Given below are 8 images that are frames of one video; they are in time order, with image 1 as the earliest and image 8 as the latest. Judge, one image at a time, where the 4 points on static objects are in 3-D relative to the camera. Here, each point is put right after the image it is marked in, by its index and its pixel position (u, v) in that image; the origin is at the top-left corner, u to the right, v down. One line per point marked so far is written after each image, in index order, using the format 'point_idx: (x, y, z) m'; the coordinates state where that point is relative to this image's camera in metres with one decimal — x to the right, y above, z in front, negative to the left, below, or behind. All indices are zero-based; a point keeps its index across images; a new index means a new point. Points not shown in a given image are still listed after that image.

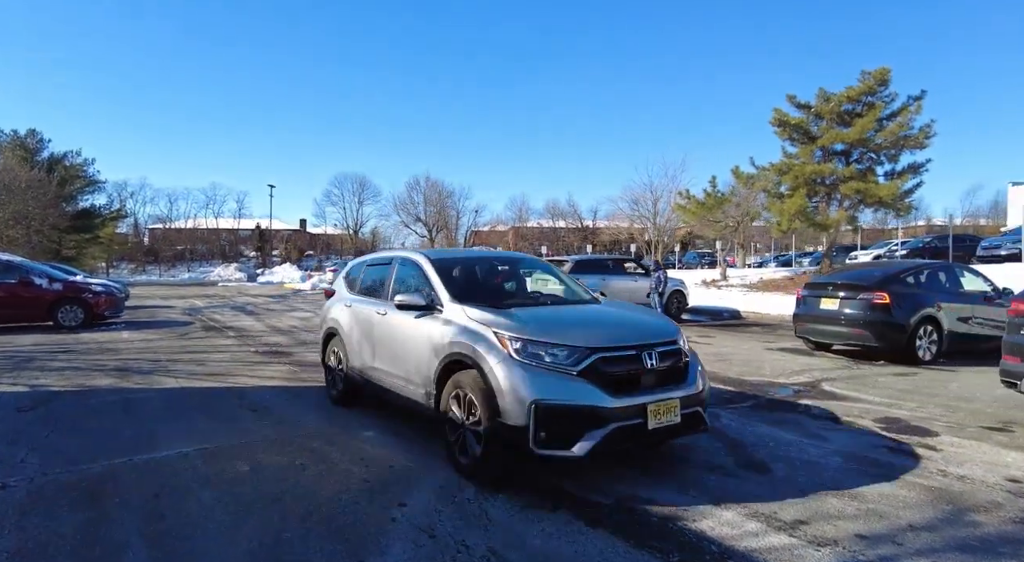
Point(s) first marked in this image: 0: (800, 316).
0: (+4.9, -0.5, +11.5) m
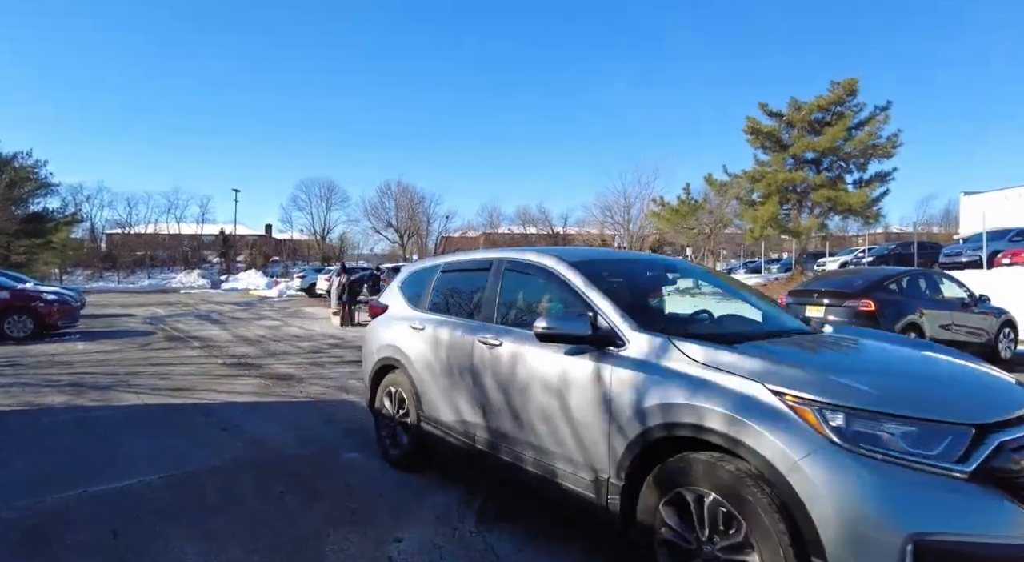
0: (+4.6, -0.7, +11.4) m
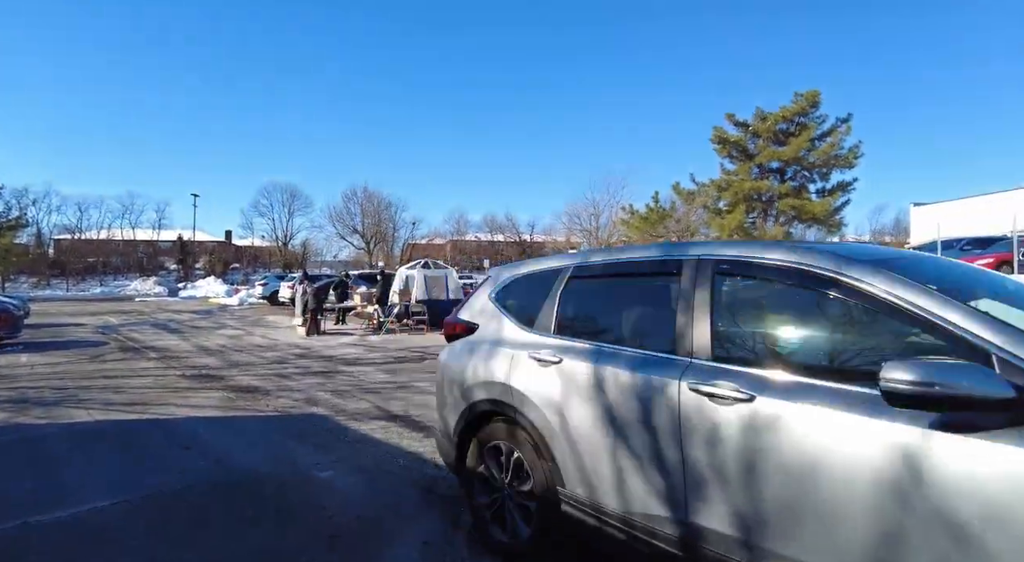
0: (+4.1, -0.8, +11.3) m
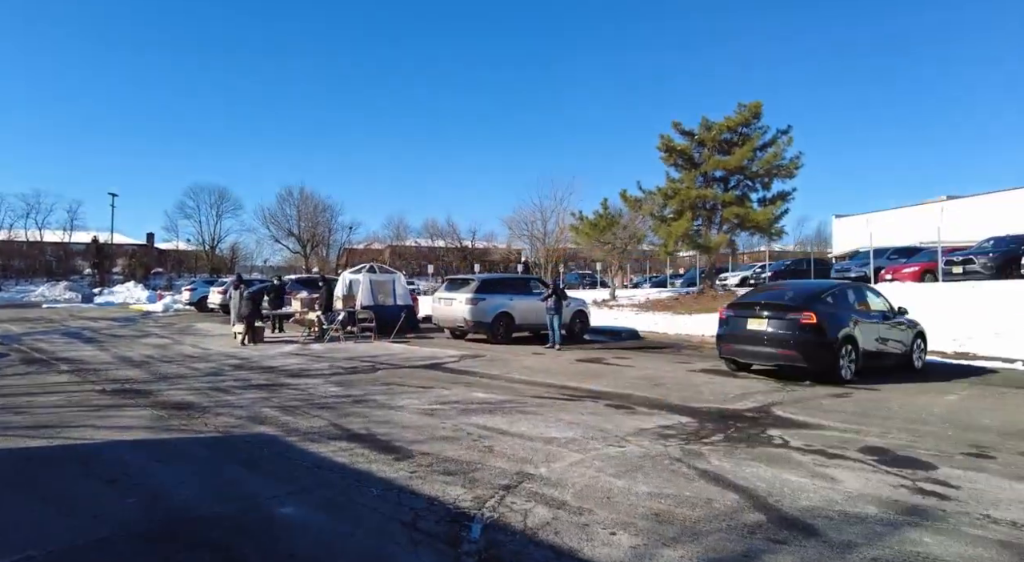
0: (+3.4, -0.9, +11.1) m
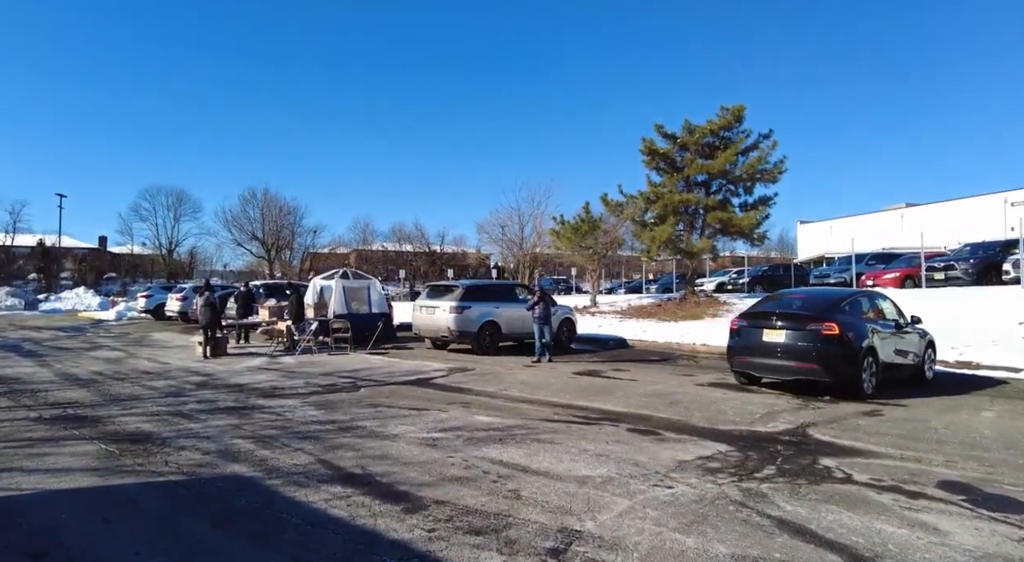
0: (+3.4, -1.0, +10.3) m
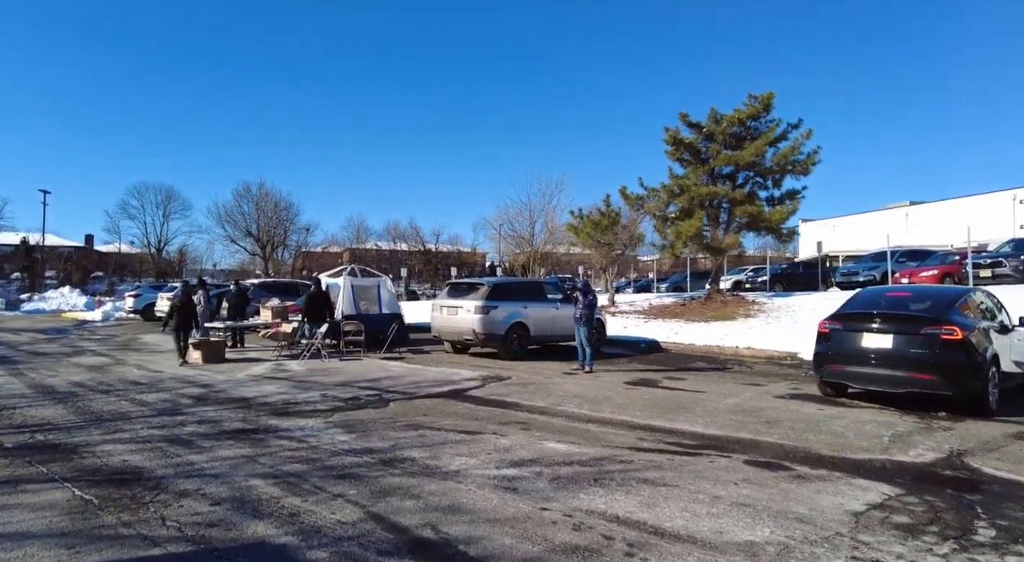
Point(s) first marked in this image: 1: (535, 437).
0: (+4.1, -1.0, +8.9) m
1: (+0.2, -1.5, +6.5) m
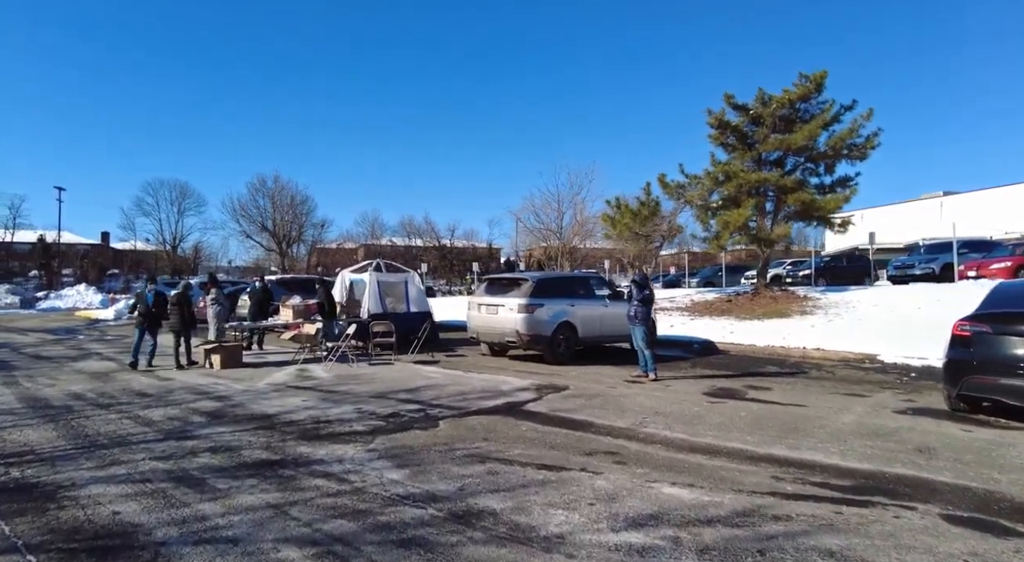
0: (+4.9, -0.9, +7.4) m
1: (+1.0, -1.5, +5.1) m
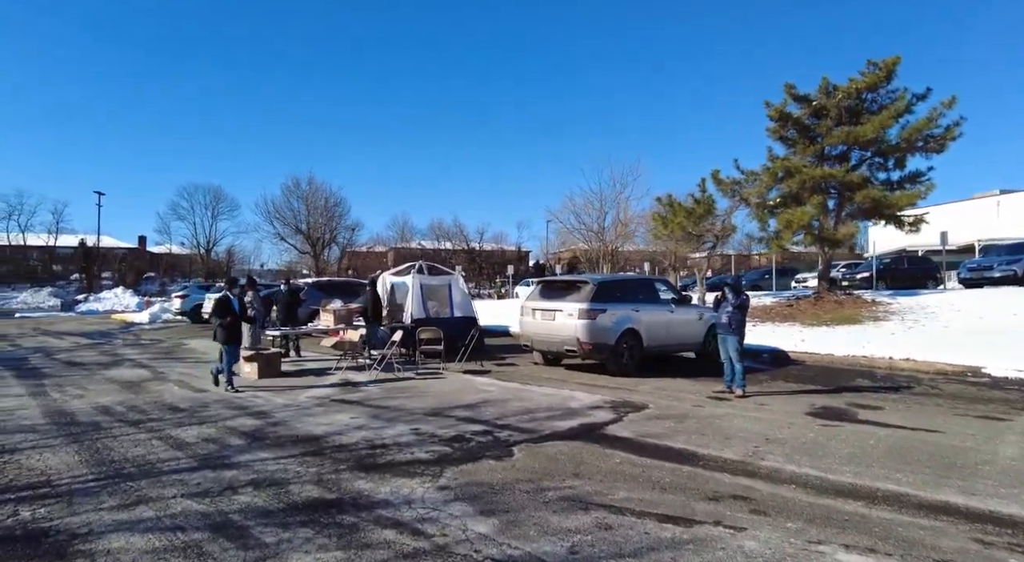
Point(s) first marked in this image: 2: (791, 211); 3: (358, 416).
0: (+5.7, -0.9, +6.1) m
1: (+1.7, -1.5, +4.0) m
2: (+8.0, +2.0, +19.6) m
3: (-1.8, -1.6, +7.9) m
